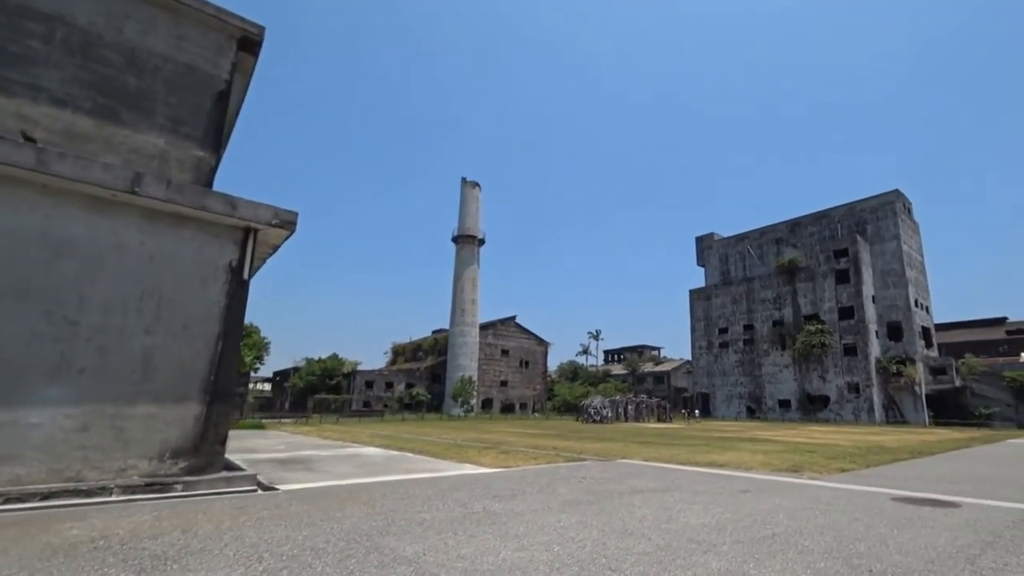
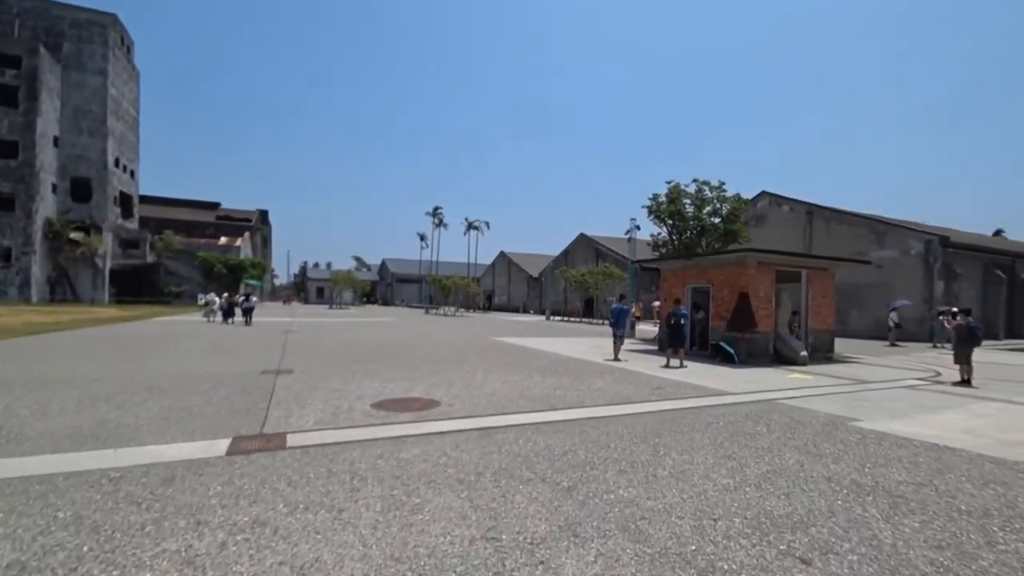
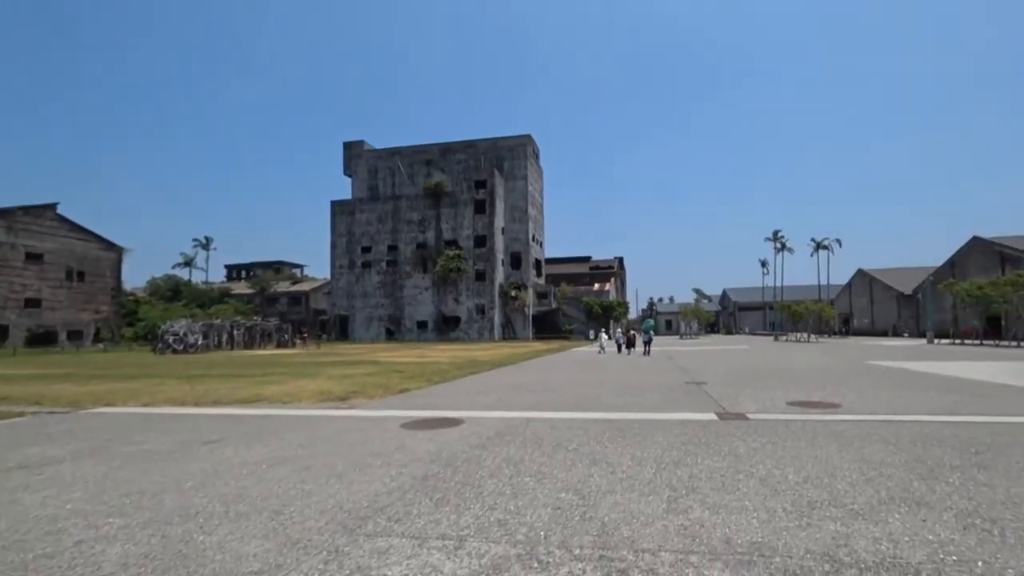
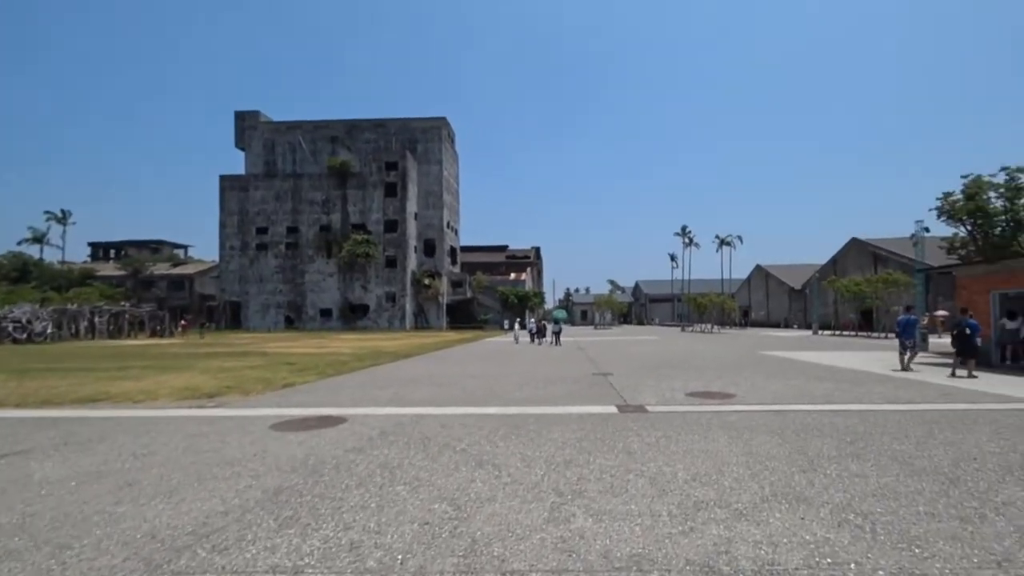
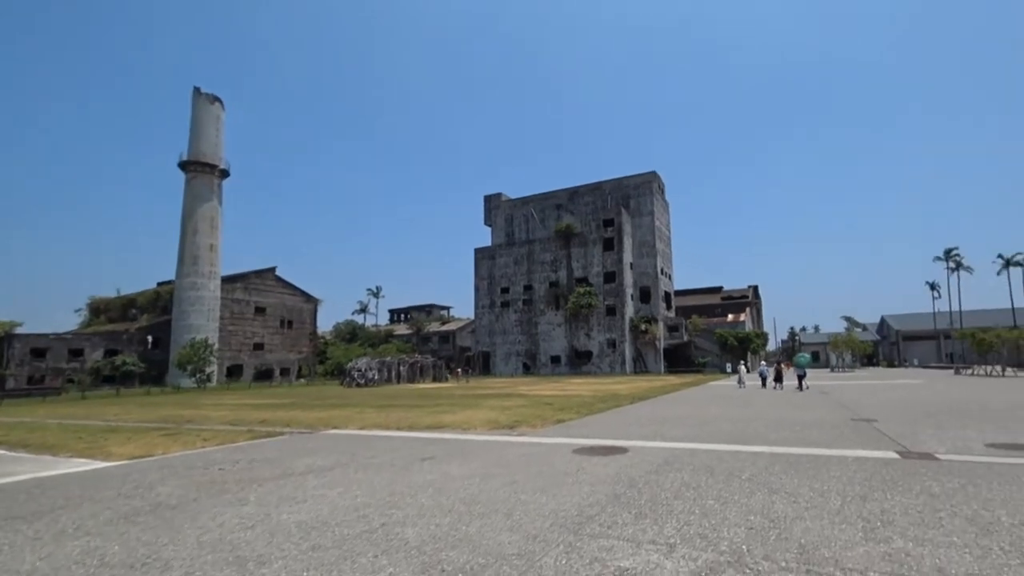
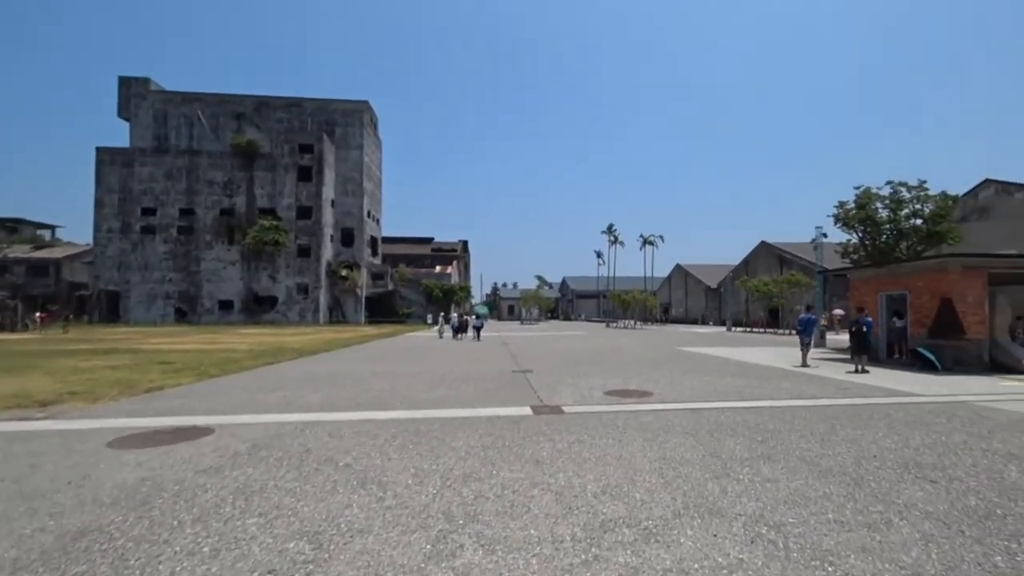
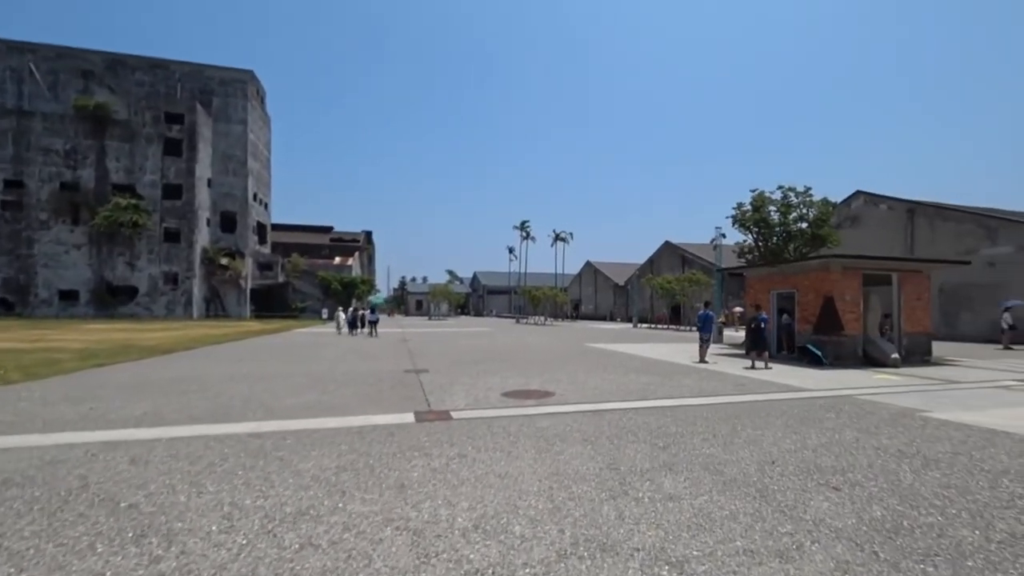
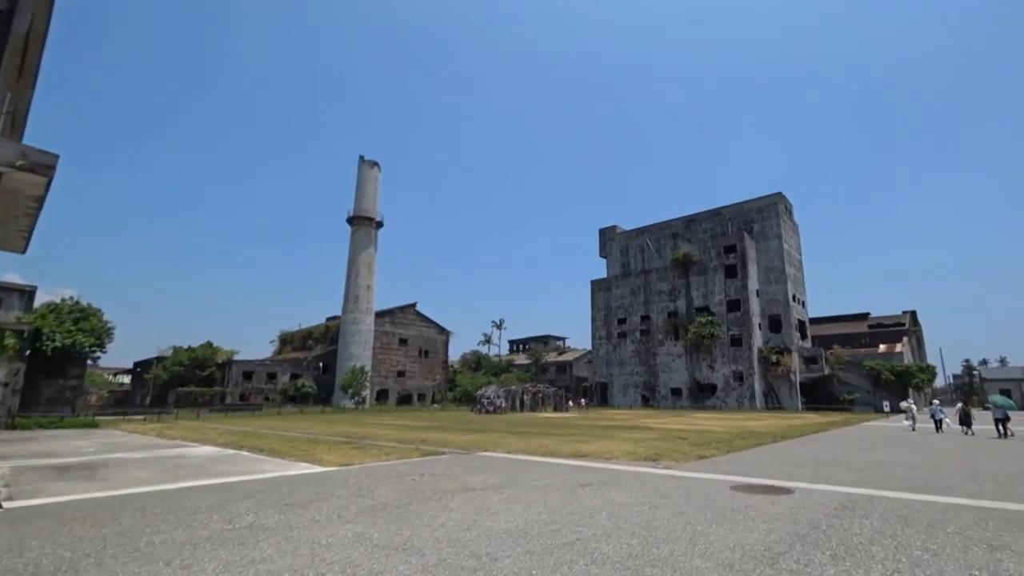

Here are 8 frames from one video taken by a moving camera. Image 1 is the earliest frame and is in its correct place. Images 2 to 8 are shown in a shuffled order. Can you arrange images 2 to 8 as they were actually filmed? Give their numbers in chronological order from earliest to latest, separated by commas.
8, 5, 3, 4, 6, 7, 2
